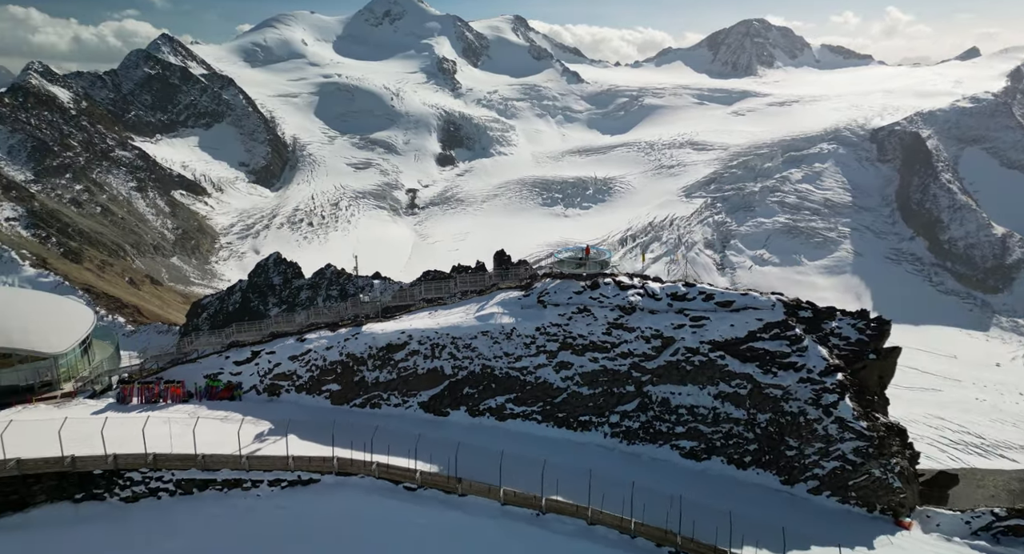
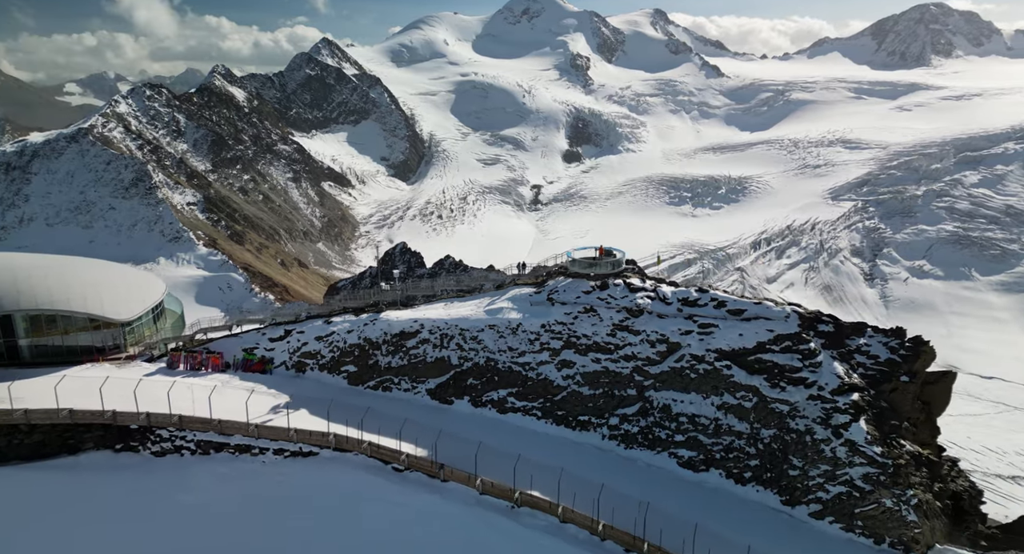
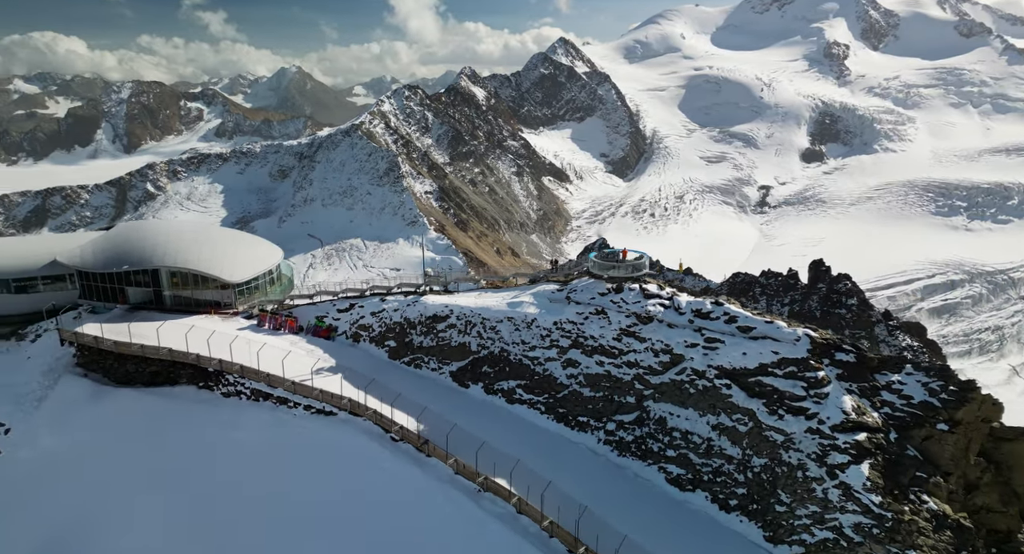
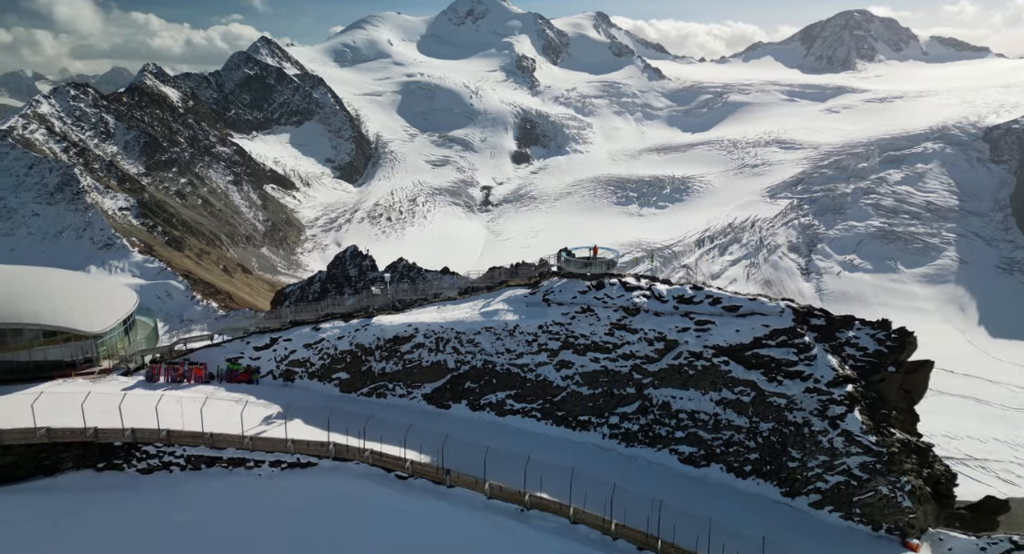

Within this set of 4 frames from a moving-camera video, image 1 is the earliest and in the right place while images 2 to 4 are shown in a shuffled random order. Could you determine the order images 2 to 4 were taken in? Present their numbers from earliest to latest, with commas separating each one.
4, 2, 3
